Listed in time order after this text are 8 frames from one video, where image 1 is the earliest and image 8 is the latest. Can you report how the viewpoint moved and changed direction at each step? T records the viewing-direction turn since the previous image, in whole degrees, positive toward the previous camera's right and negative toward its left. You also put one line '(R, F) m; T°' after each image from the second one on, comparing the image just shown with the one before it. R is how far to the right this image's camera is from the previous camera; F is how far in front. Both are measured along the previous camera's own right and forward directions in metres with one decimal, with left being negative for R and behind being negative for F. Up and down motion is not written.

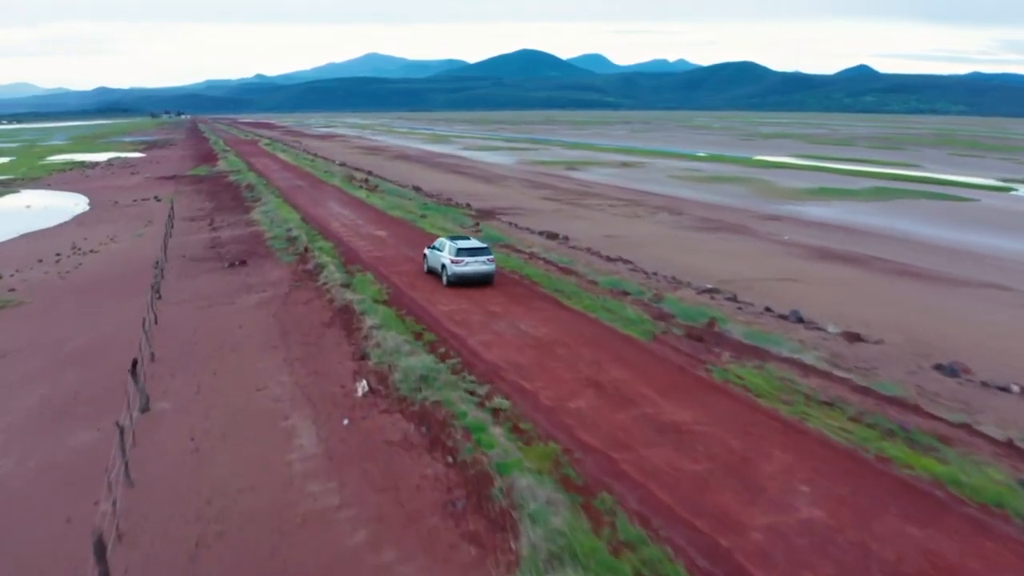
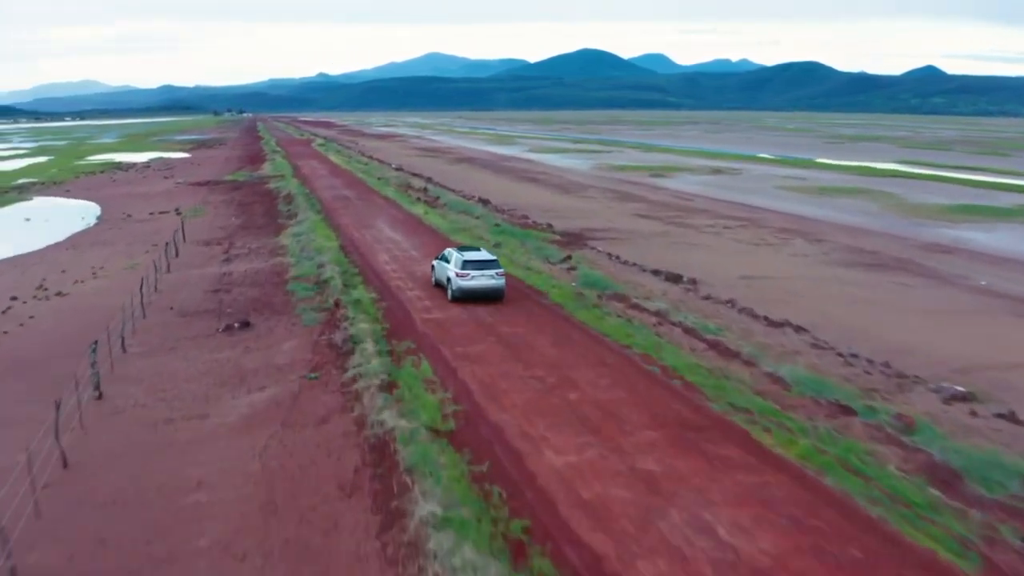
(-1.7, +12.5) m; -3°
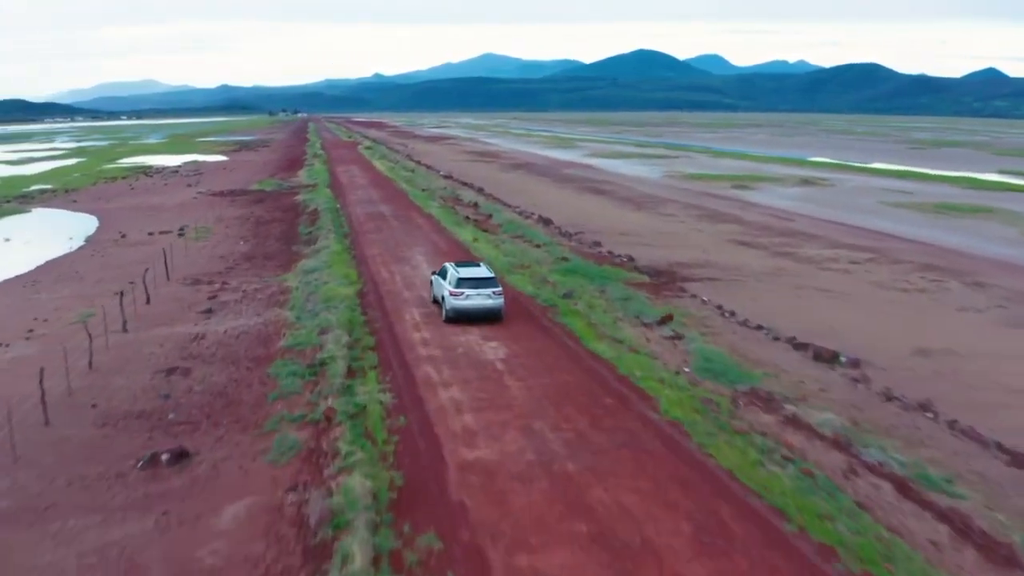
(-0.7, +10.5) m; -3°
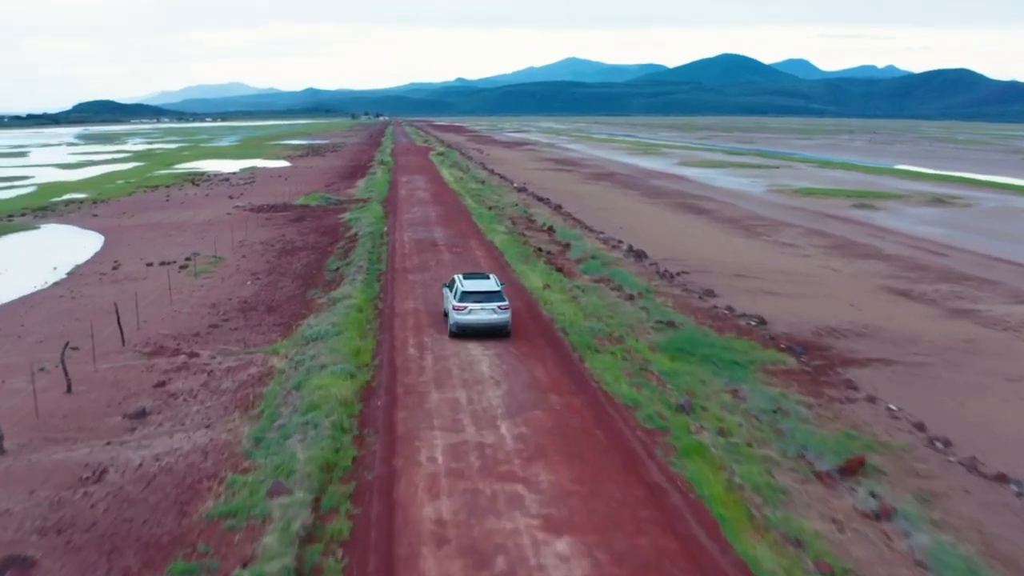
(-0.1, +10.6) m; -4°
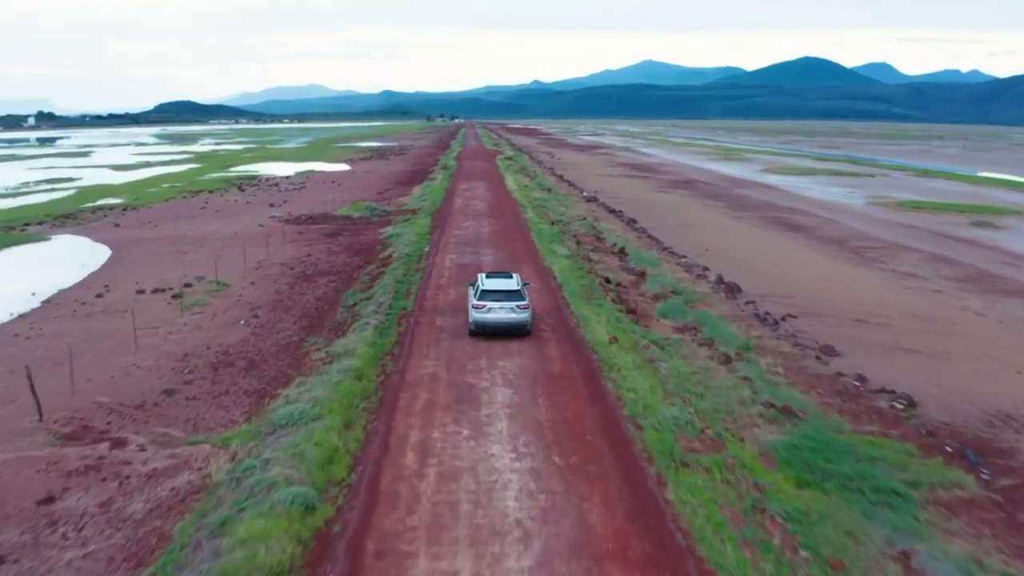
(+0.4, +7.4) m; -4°
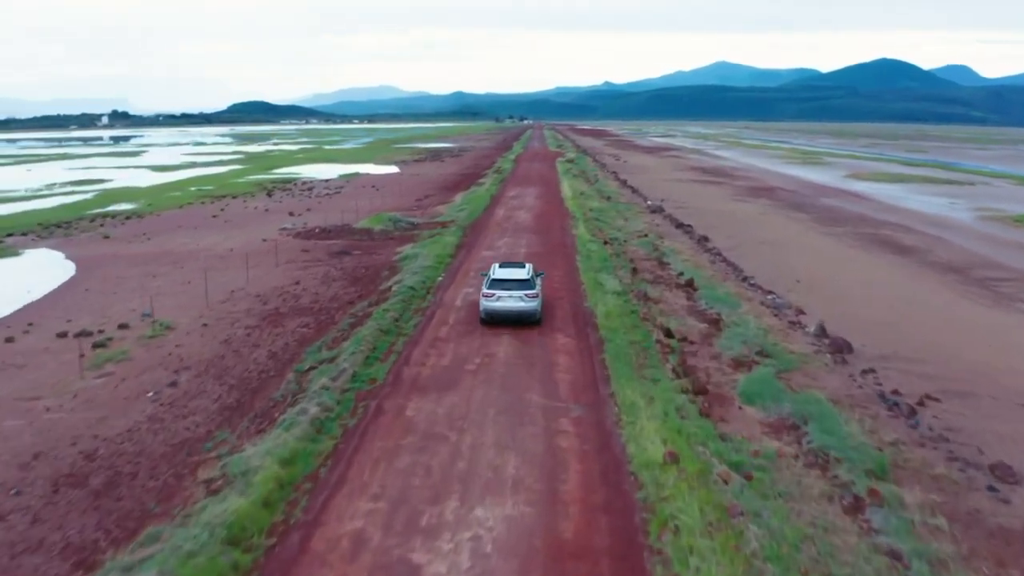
(+1.0, +8.4) m; -4°
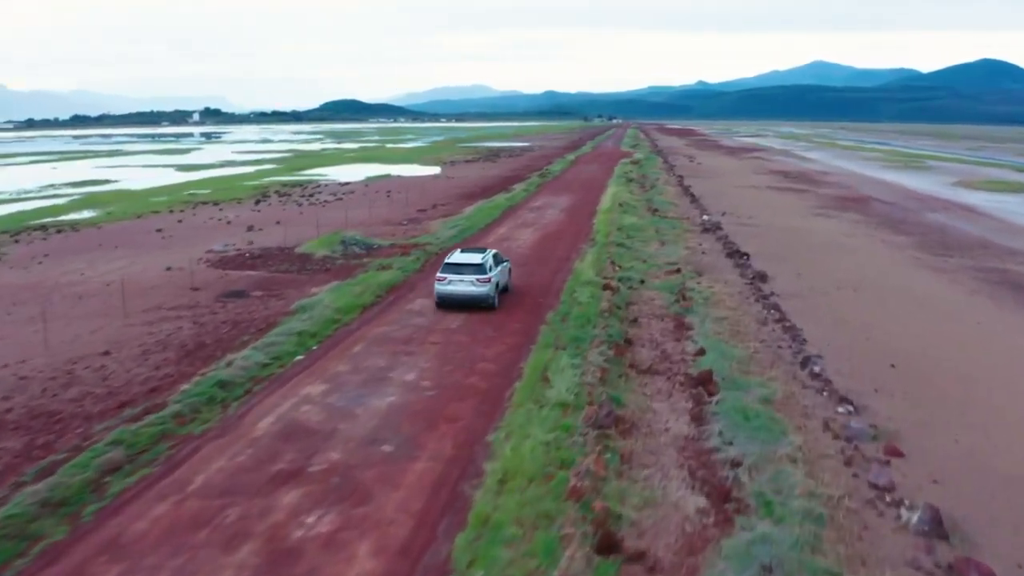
(+3.5, +12.1) m; -5°
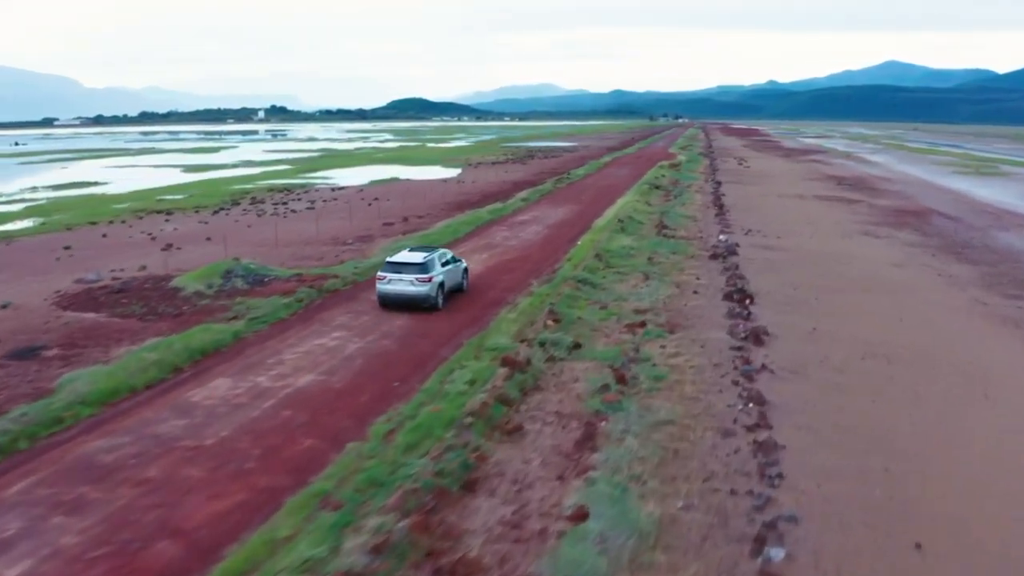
(+3.7, +8.3) m; -4°
